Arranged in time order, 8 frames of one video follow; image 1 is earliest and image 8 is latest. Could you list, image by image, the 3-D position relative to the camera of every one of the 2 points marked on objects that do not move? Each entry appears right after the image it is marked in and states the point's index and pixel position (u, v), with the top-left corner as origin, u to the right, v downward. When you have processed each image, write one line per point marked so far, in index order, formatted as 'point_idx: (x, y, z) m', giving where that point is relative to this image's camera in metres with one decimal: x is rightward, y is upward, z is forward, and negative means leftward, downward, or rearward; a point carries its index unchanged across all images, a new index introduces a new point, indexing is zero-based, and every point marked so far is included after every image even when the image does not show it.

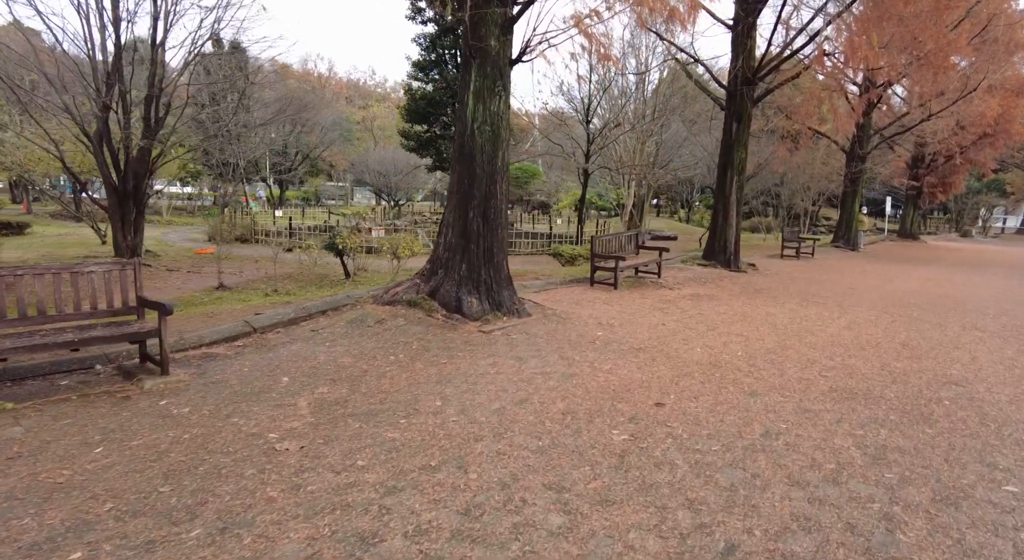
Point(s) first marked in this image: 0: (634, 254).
0: (+2.3, +0.5, +10.9) m
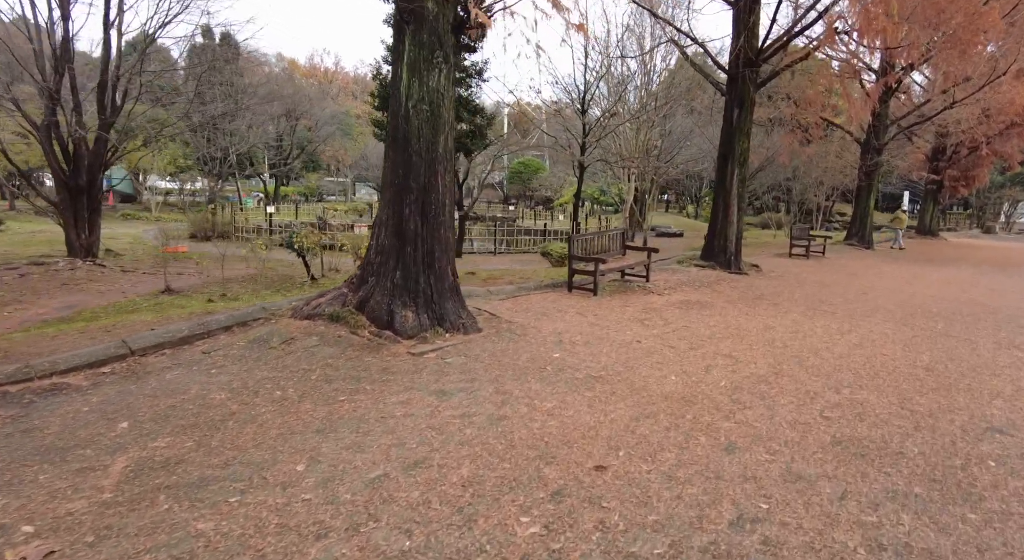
0: (+1.8, +0.4, +9.7) m
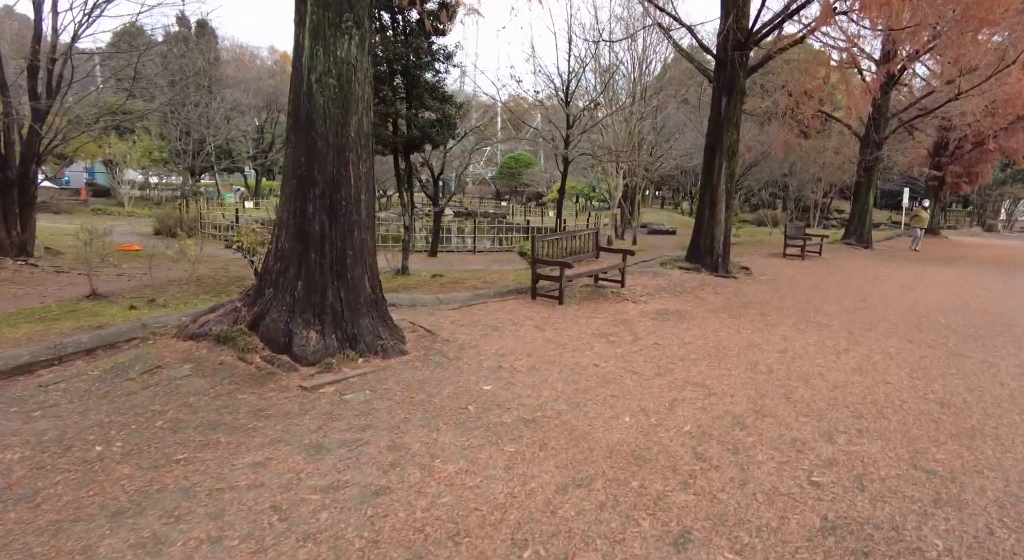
0: (+1.2, +0.3, +8.8) m
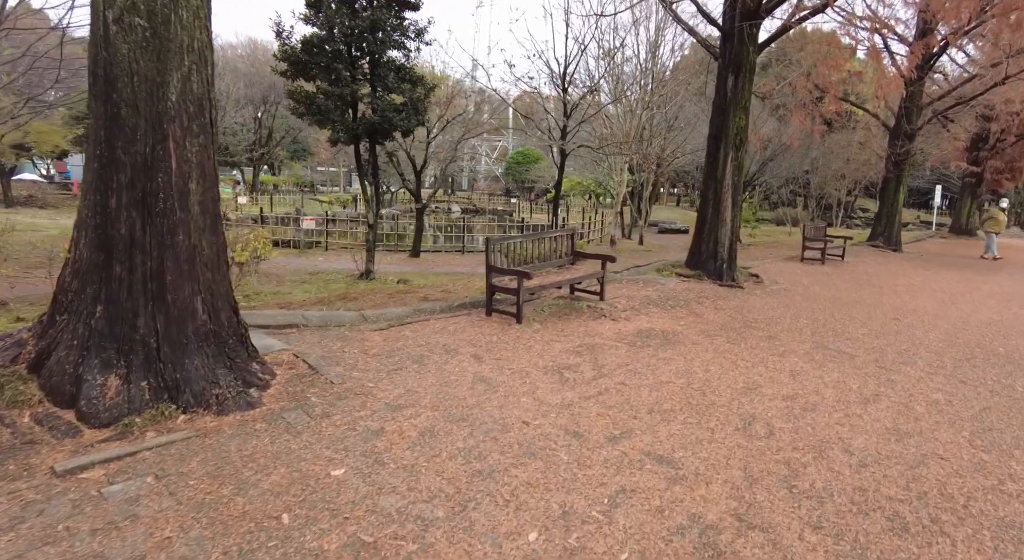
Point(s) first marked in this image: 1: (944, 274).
0: (+0.7, +0.2, +7.3) m
1: (+8.8, +0.1, +11.8) m
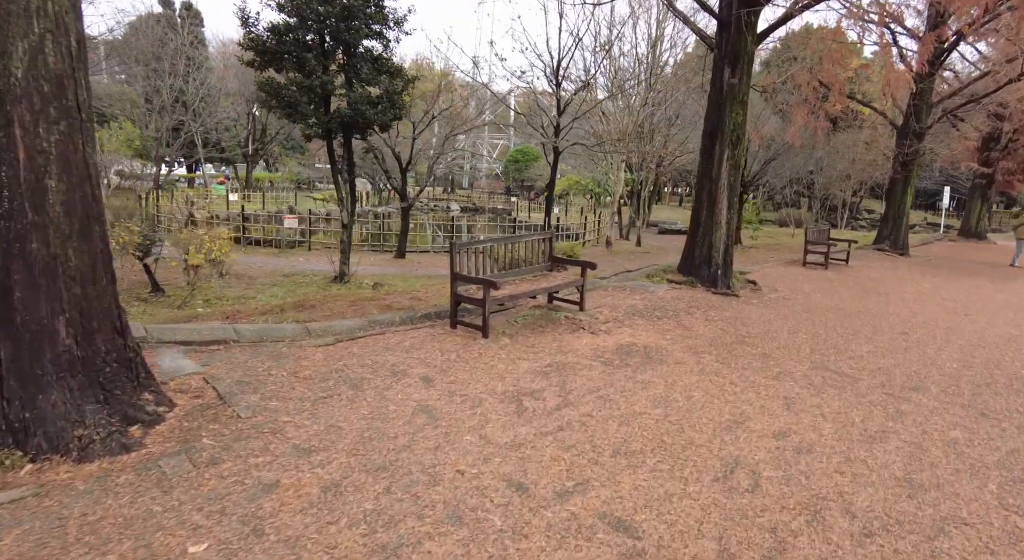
0: (+0.4, +0.1, +6.7) m
1: (+8.5, 0.0, +11.1) m
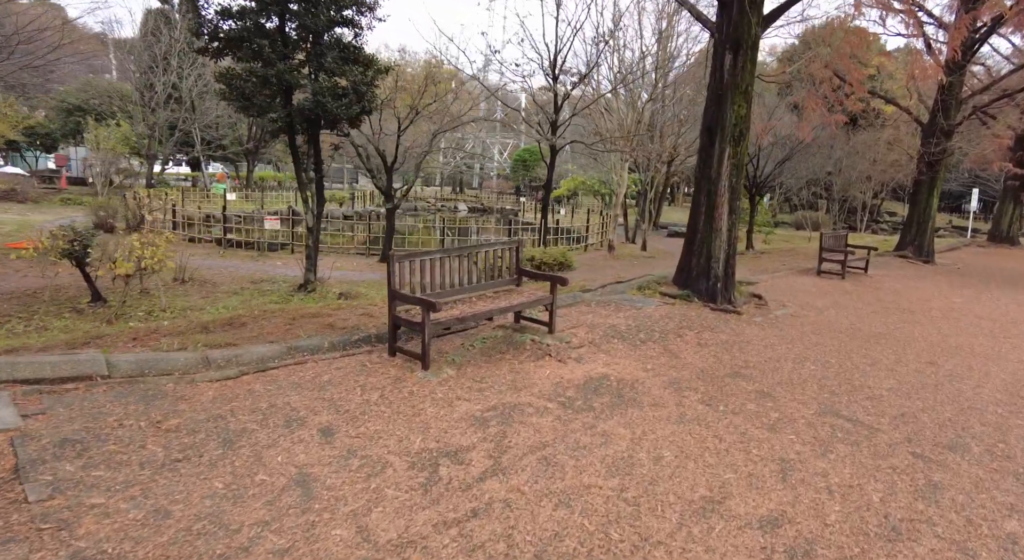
0: (0.0, -0.1, +5.8) m
1: (+8.2, -0.3, +10.0) m
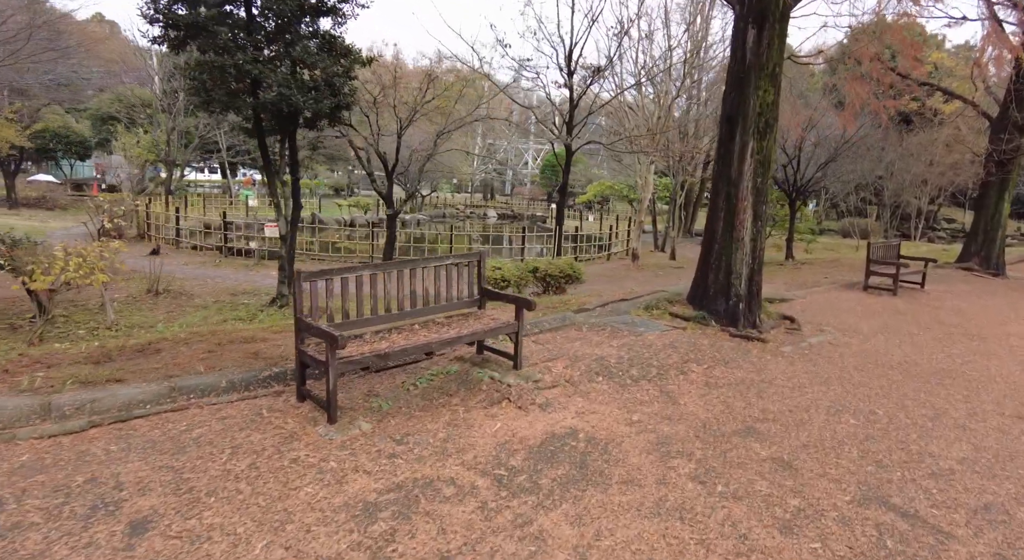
0: (-0.4, -0.2, +4.7) m
1: (+8.1, -0.5, +8.4) m
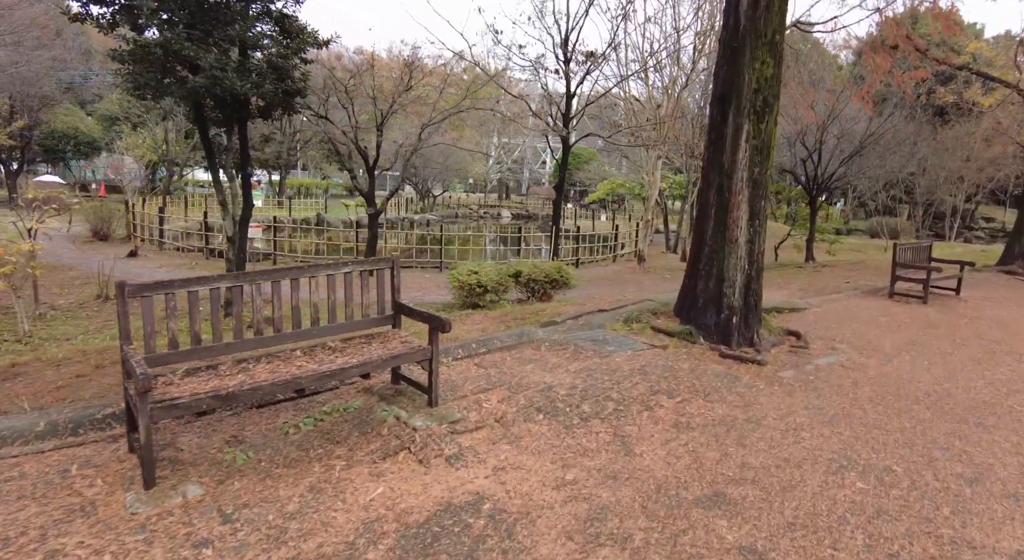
0: (-0.9, -0.3, +3.8) m
1: (+7.8, -0.6, +7.1) m
